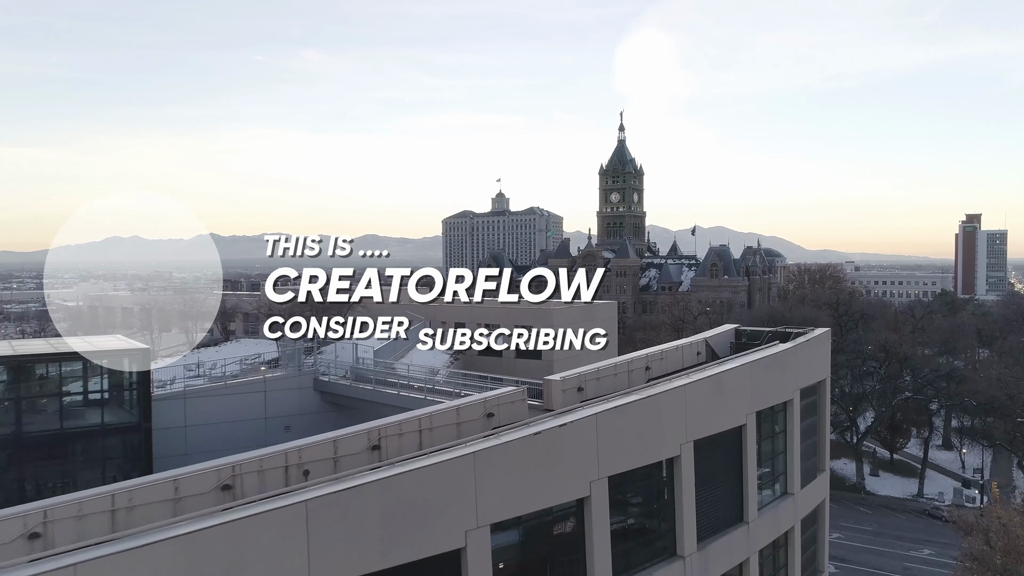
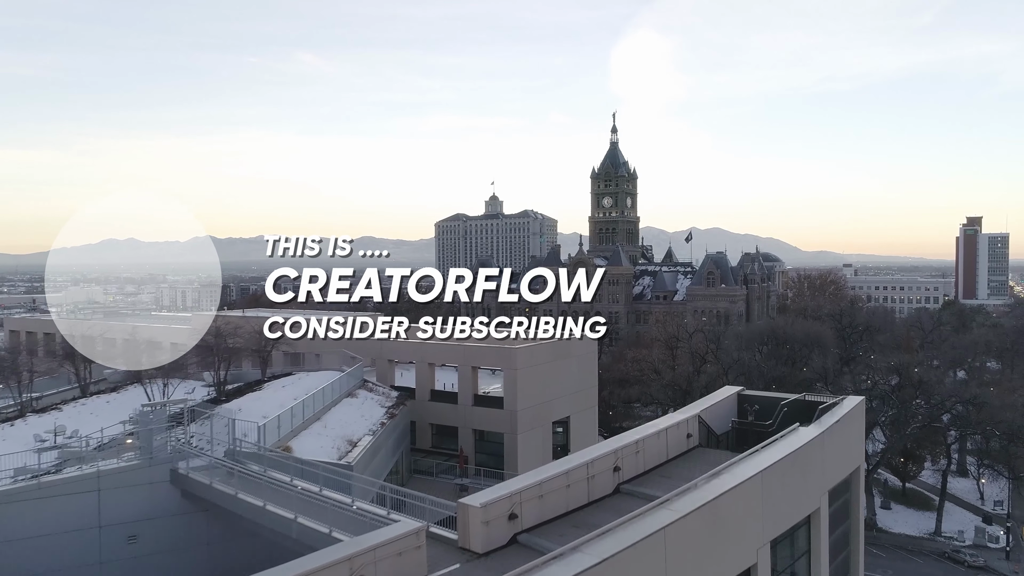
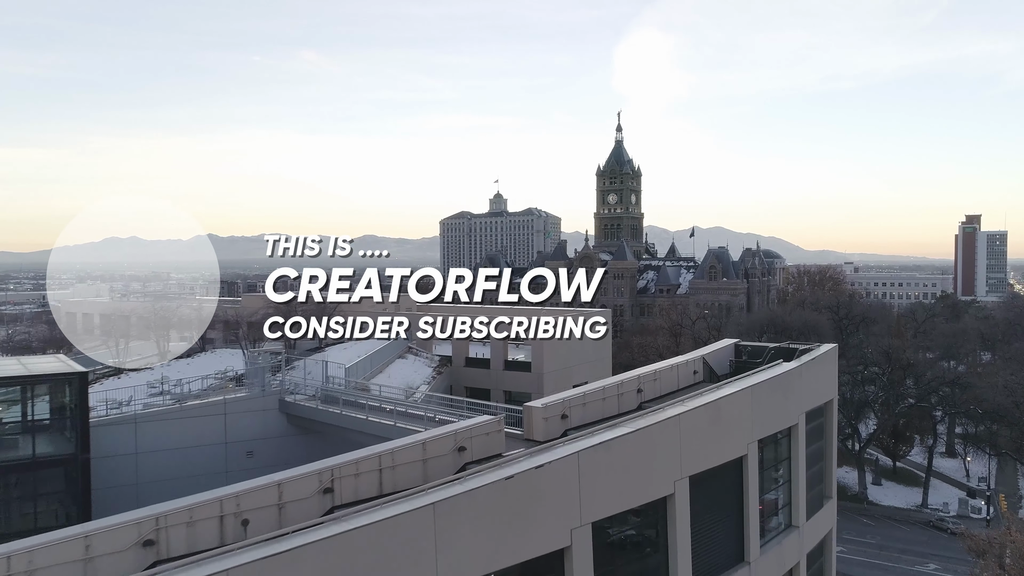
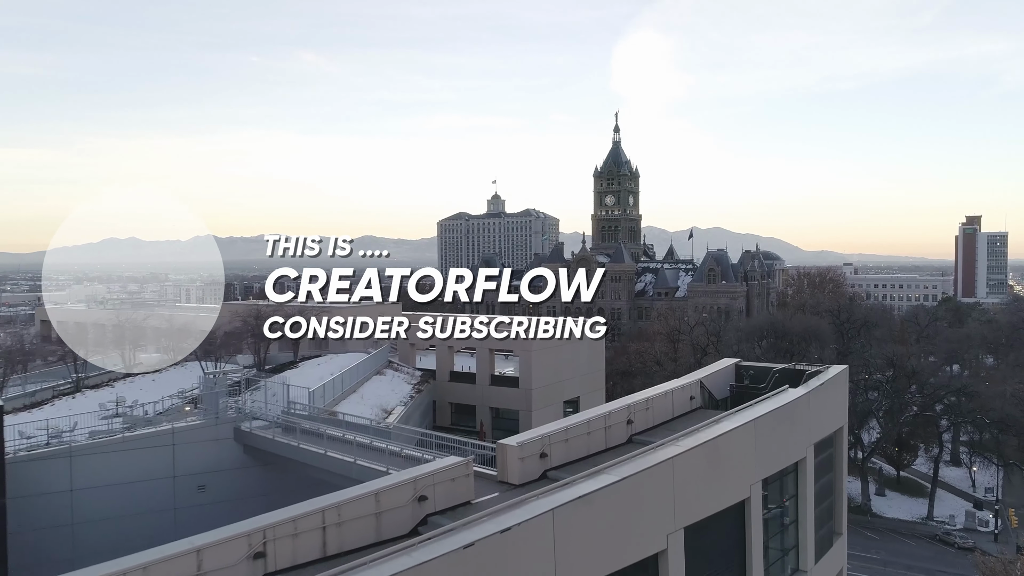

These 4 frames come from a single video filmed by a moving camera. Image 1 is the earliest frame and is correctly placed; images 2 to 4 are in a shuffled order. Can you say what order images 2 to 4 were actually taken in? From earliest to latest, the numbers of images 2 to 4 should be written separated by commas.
3, 4, 2
